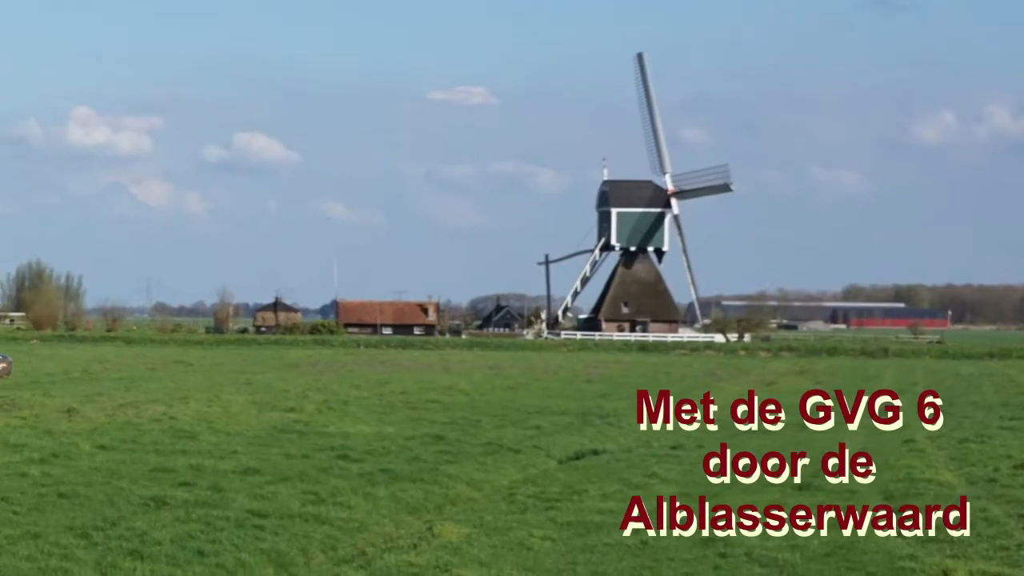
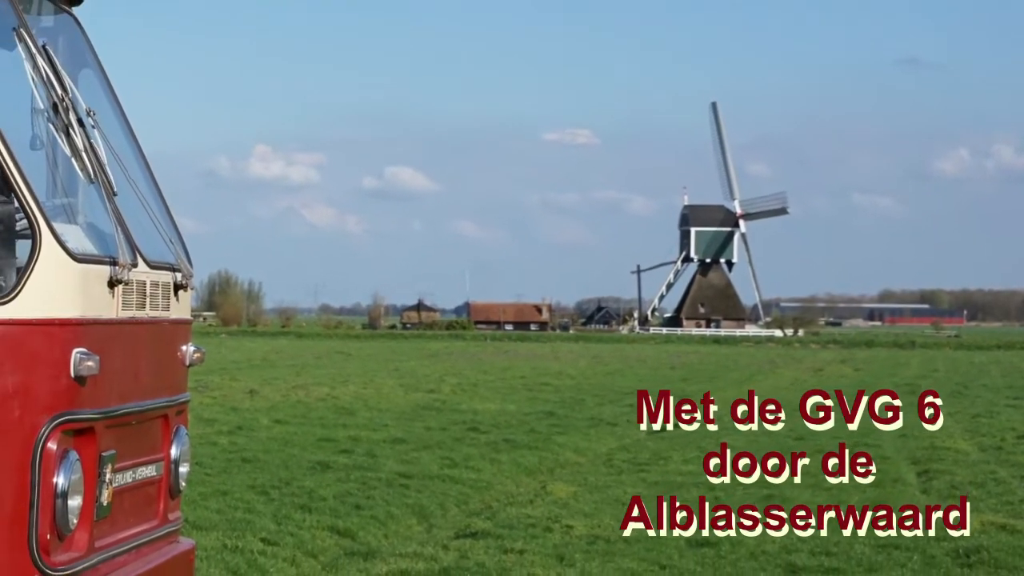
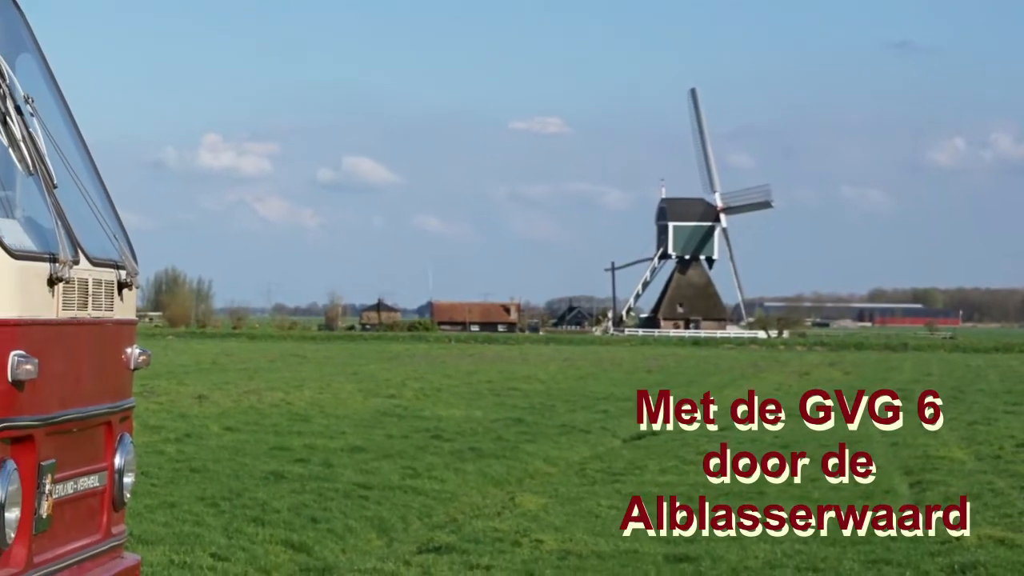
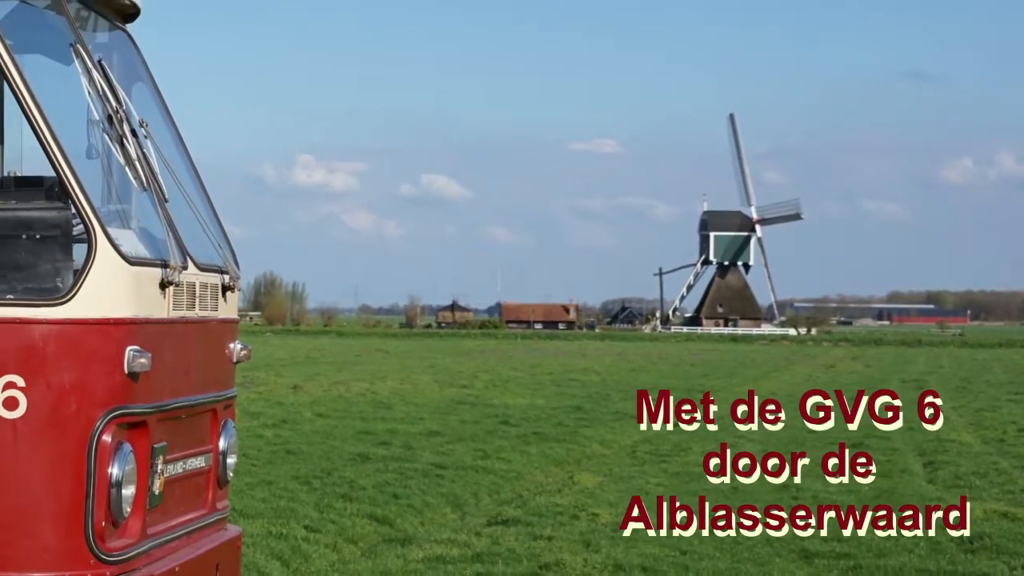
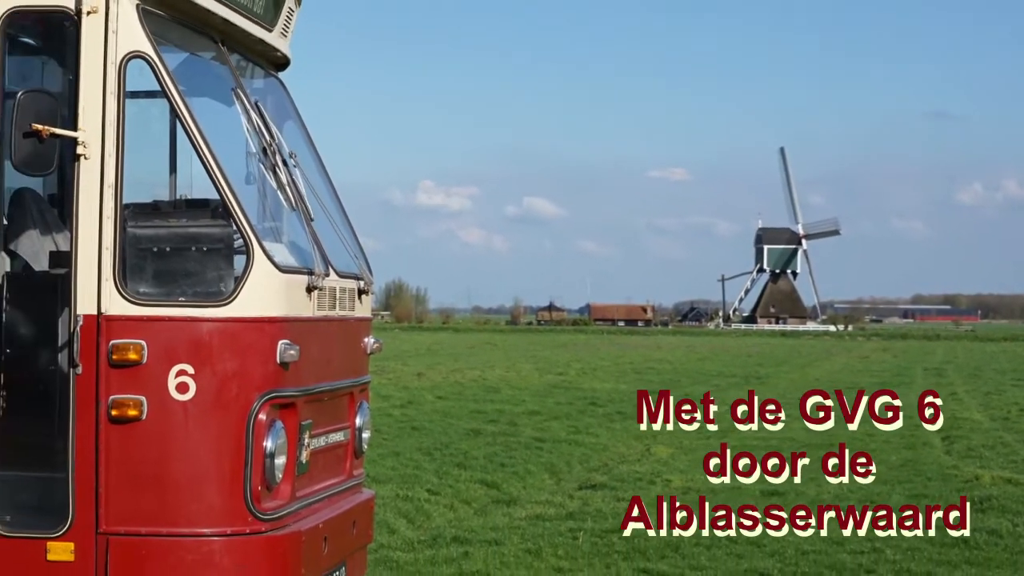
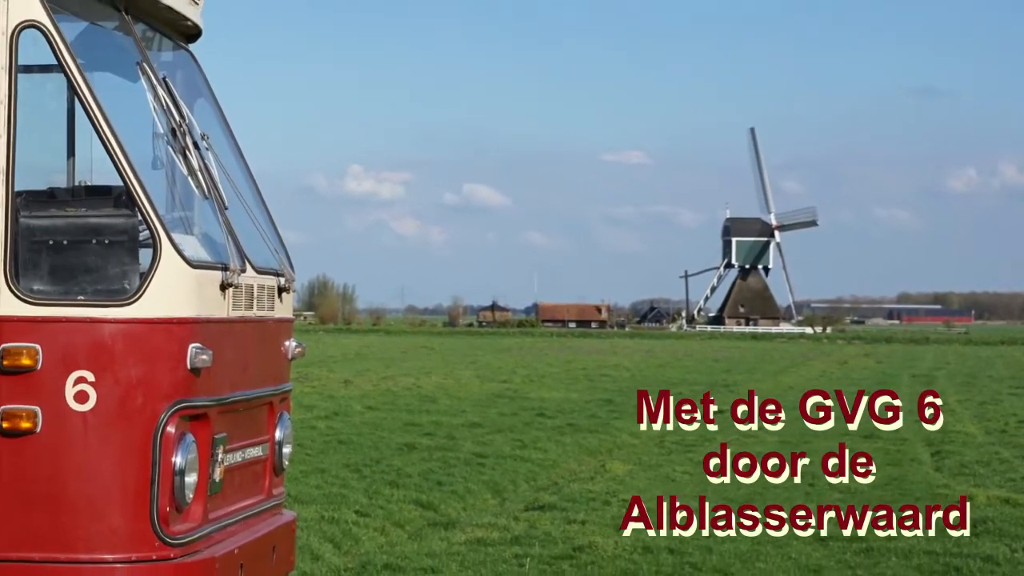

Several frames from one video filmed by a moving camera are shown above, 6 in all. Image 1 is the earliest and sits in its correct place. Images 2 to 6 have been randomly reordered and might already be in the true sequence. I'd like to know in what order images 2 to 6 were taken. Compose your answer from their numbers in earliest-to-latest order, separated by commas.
3, 2, 4, 6, 5
